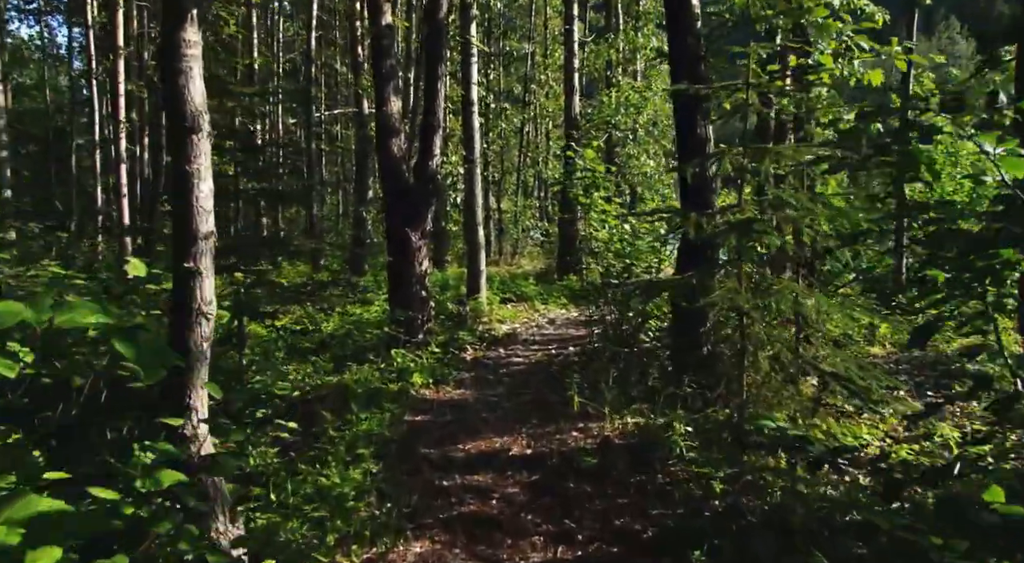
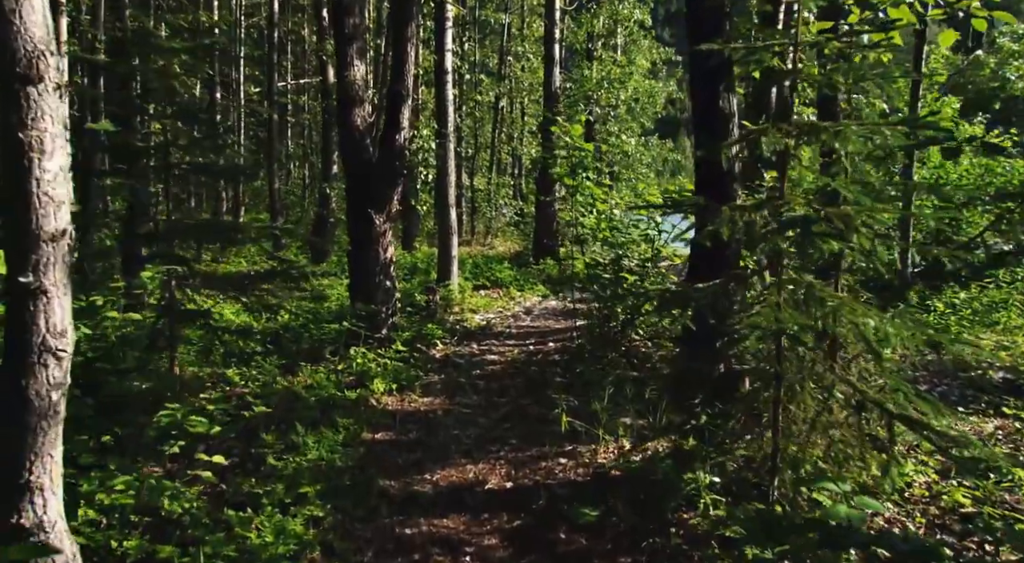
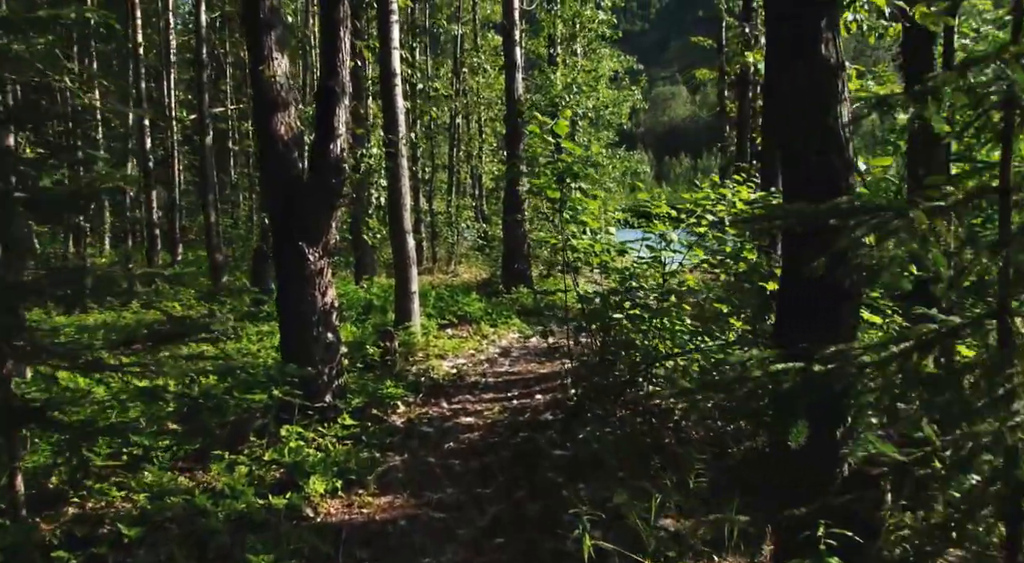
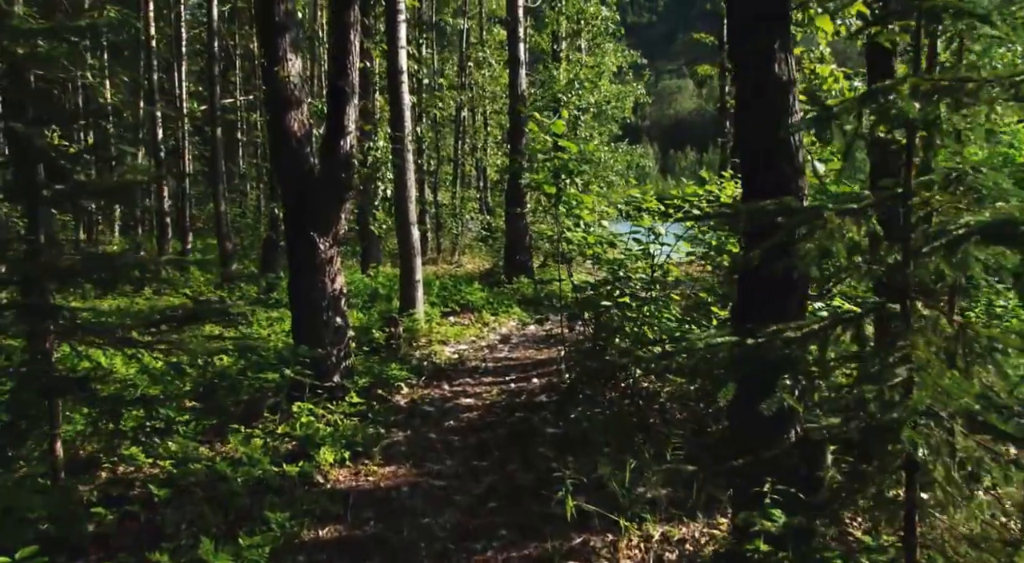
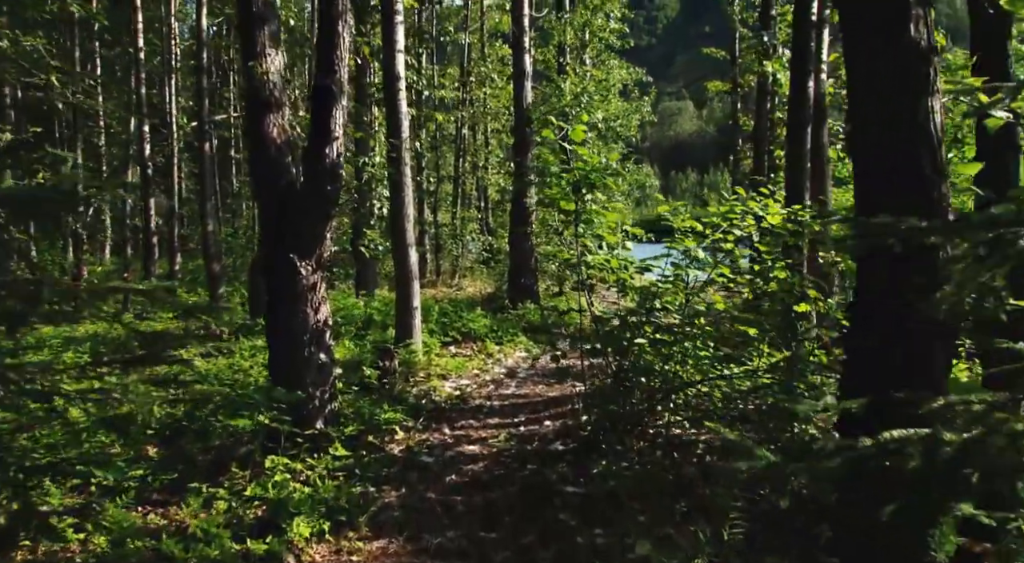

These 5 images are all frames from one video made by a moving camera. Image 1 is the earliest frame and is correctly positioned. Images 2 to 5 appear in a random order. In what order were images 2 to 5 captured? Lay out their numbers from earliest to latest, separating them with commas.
2, 4, 3, 5
